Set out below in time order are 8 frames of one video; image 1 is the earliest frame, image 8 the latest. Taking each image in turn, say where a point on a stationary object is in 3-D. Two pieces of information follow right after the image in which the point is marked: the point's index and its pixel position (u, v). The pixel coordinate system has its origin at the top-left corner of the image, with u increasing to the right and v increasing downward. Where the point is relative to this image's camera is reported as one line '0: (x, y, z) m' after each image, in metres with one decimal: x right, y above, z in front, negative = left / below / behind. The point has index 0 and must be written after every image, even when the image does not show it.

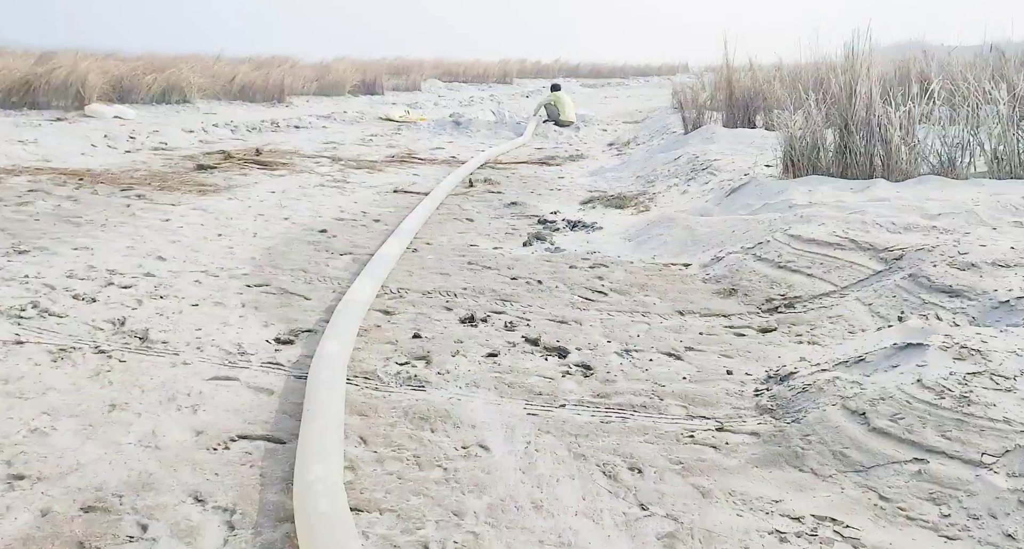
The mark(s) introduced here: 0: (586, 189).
0: (+0.7, +0.8, +8.7) m
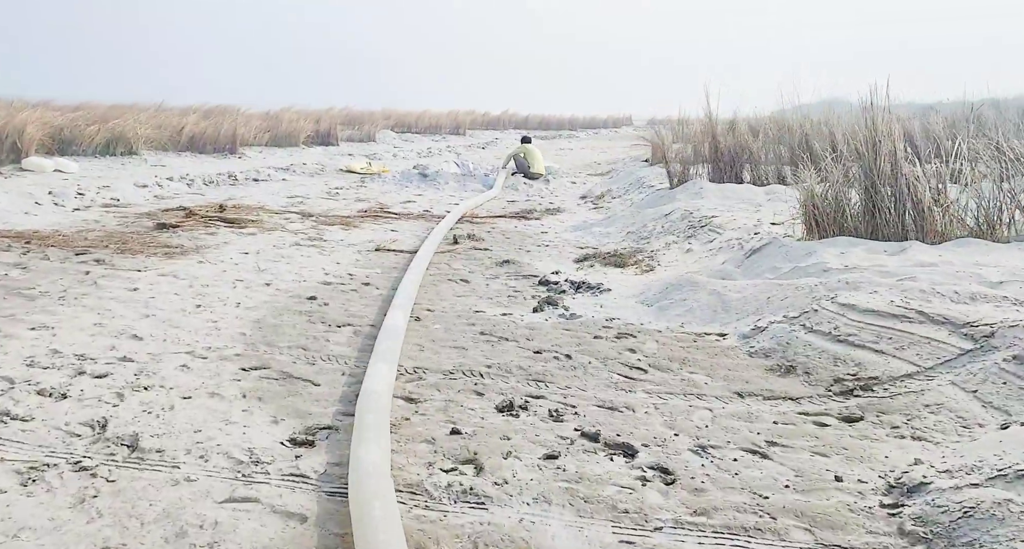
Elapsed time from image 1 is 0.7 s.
0: (+0.6, +0.2, +8.3) m
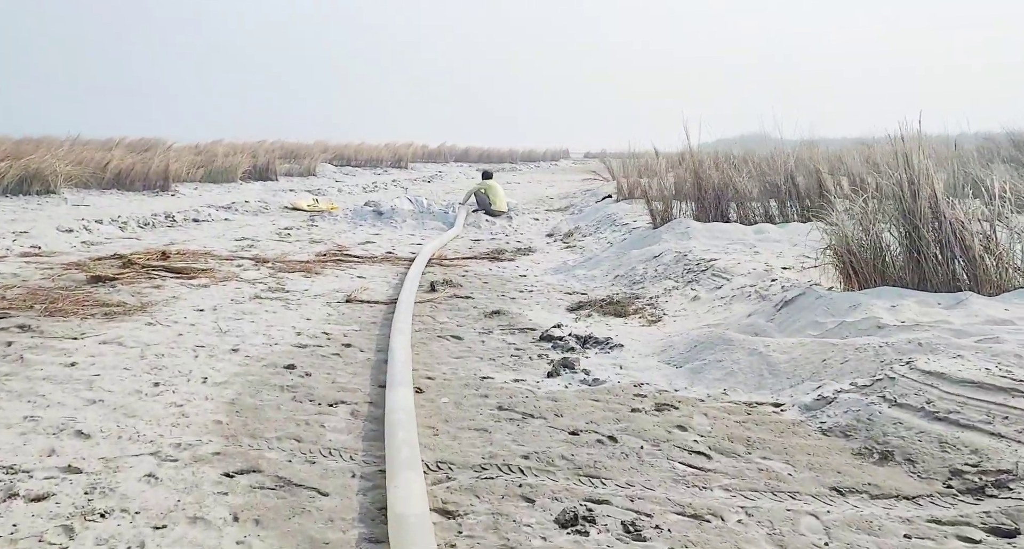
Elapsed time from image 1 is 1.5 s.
0: (+0.4, -0.2, +7.6) m
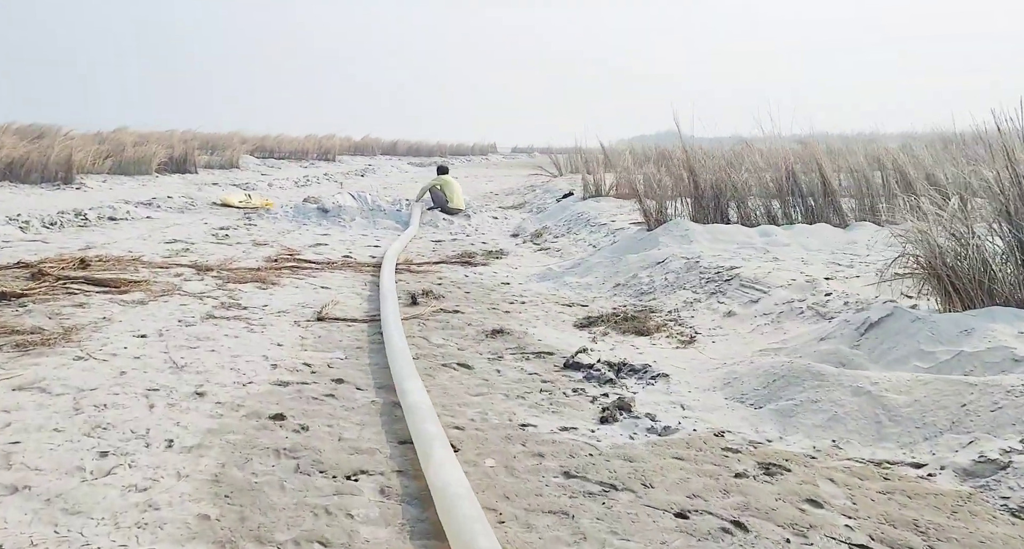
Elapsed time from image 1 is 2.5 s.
0: (+0.3, -0.2, +6.8) m
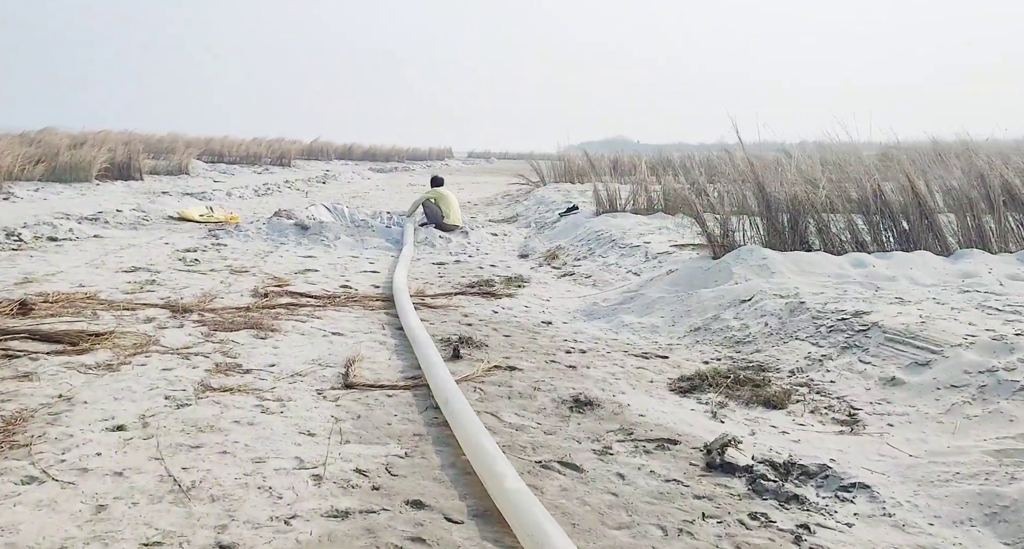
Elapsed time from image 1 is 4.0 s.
0: (+0.7, -0.5, +5.5) m
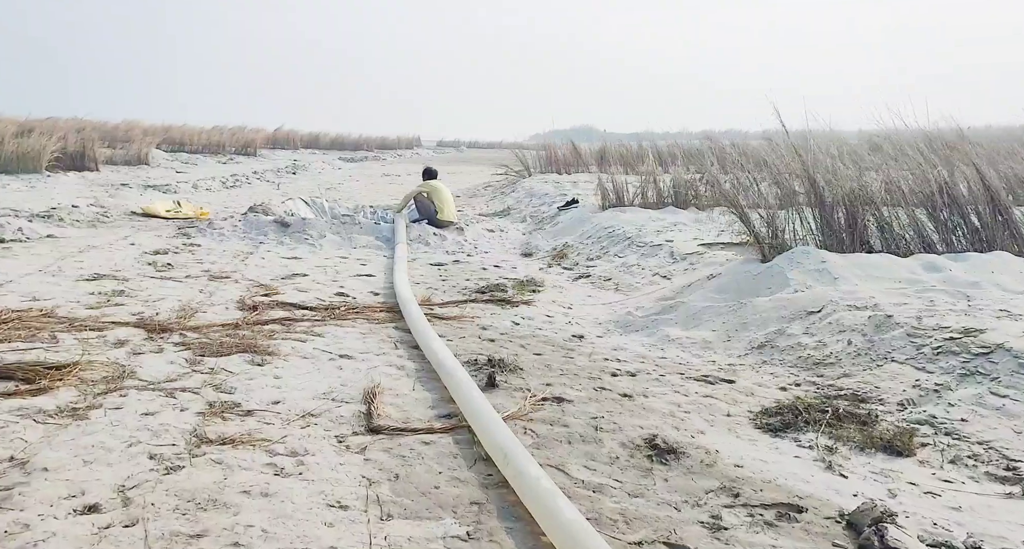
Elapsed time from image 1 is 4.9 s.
0: (+0.9, -0.5, +4.7) m
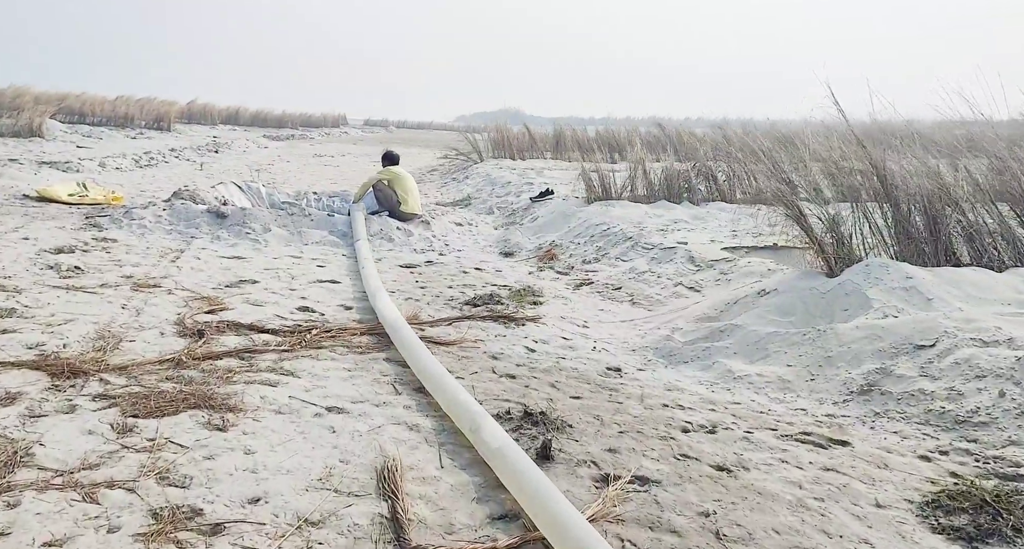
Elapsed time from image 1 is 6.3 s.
0: (+1.1, -0.7, +3.6) m
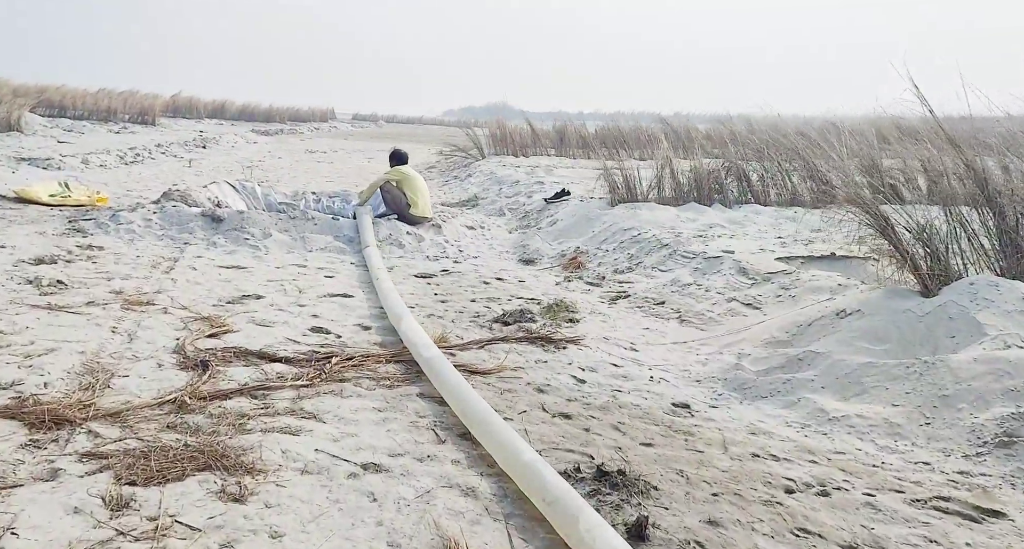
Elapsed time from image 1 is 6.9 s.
0: (+1.4, -0.8, +3.0) m
